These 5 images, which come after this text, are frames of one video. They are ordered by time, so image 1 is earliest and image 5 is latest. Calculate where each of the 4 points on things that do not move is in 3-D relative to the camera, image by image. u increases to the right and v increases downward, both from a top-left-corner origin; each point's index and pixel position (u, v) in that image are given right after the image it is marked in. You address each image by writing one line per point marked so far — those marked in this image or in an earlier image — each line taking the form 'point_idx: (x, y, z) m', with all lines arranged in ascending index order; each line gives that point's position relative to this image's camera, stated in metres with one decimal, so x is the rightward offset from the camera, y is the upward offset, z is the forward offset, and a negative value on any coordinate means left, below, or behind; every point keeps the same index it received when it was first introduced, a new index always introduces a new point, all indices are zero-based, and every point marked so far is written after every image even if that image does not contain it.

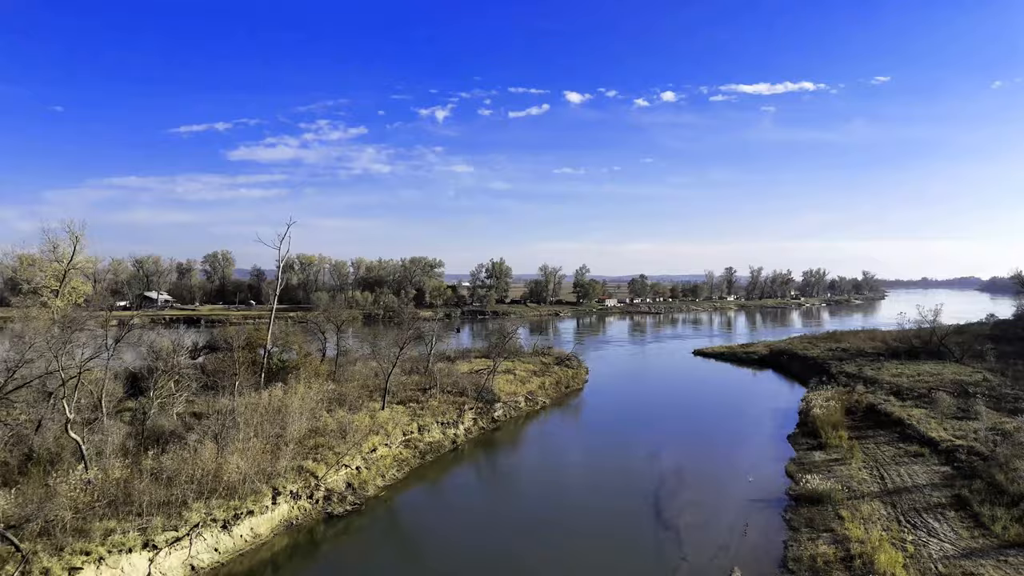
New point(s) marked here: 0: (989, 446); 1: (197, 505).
0: (+14.5, -4.8, +15.7) m
1: (-9.6, -6.6, +15.8) m
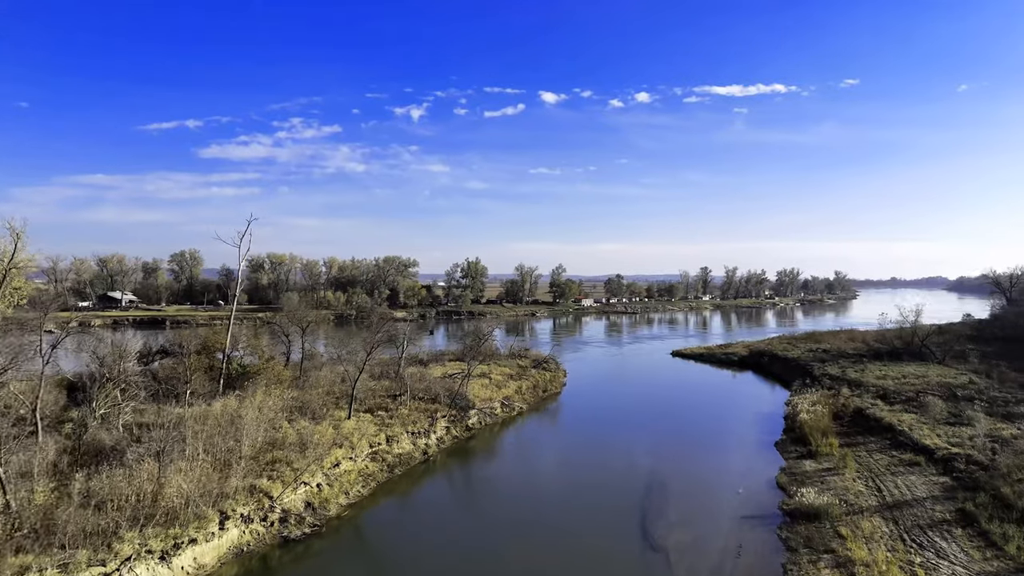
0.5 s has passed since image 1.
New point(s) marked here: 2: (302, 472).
0: (+13.8, -4.8, +15.0) m
1: (-10.3, -6.7, +14.0) m
2: (-7.4, -6.4, +18.1) m
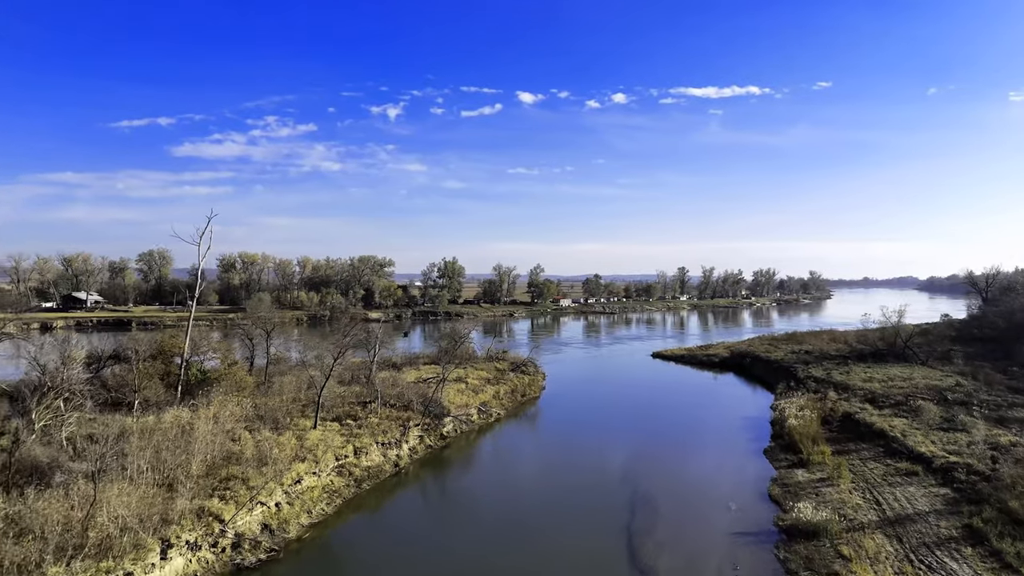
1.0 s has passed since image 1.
0: (+13.1, -4.9, +14.3) m
1: (-10.9, -6.7, +12.3) m
2: (-8.1, -6.4, +16.5) m
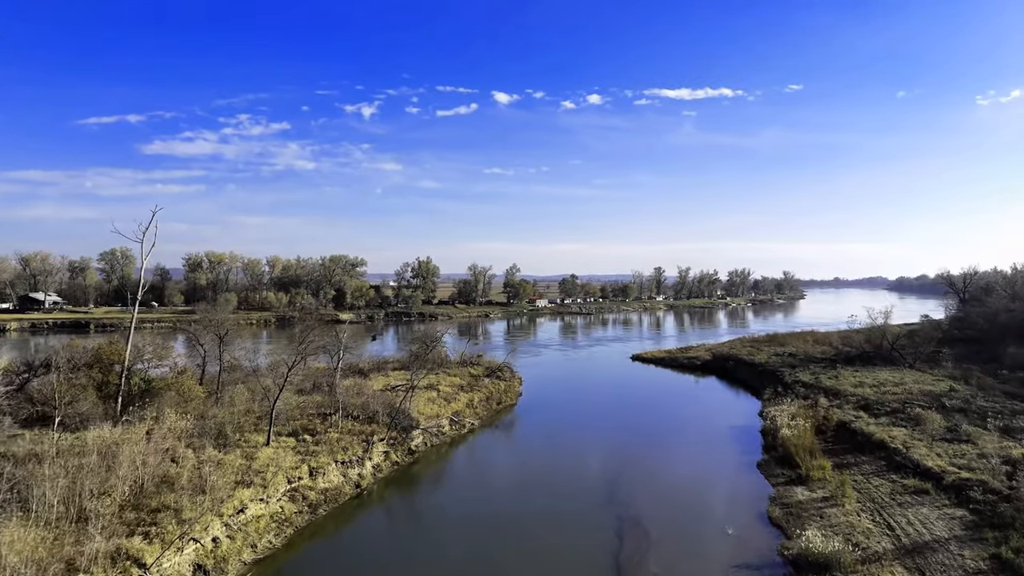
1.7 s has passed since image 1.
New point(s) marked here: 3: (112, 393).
0: (+12.5, -4.9, +13.1) m
1: (-11.4, -6.8, +10.0) m
2: (-8.8, -6.5, +14.3) m
3: (-17.3, -4.8, +22.3) m
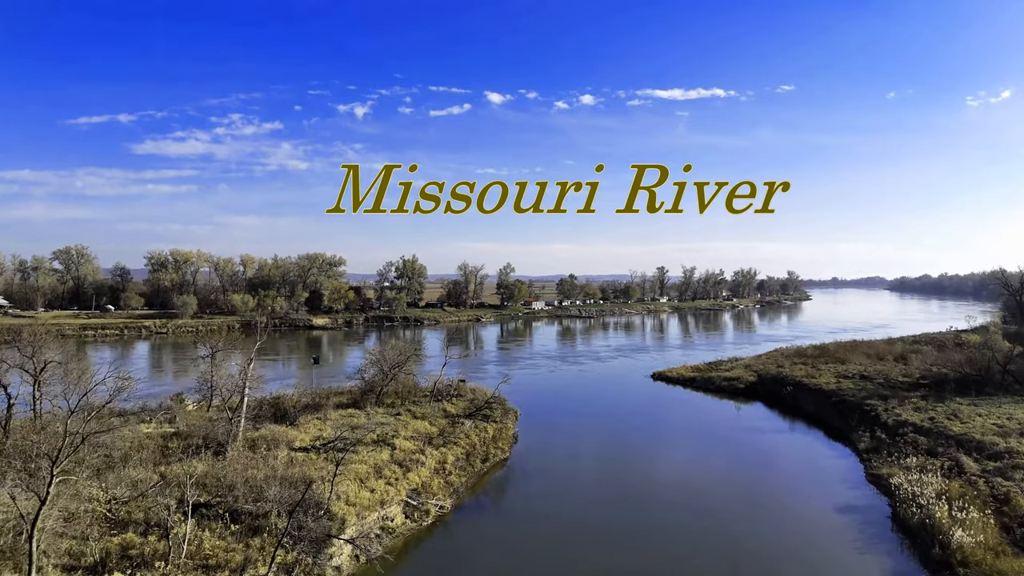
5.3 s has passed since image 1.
0: (+12.4, -5.1, +5.5) m
1: (-11.5, -6.9, +2.2) m
2: (-9.0, -6.7, +6.5) m
3: (-17.6, -5.0, +14.4) m
